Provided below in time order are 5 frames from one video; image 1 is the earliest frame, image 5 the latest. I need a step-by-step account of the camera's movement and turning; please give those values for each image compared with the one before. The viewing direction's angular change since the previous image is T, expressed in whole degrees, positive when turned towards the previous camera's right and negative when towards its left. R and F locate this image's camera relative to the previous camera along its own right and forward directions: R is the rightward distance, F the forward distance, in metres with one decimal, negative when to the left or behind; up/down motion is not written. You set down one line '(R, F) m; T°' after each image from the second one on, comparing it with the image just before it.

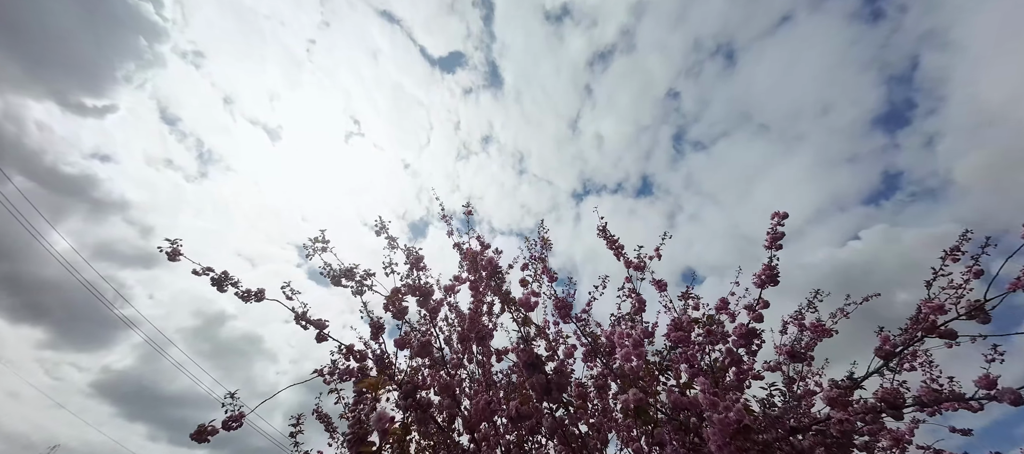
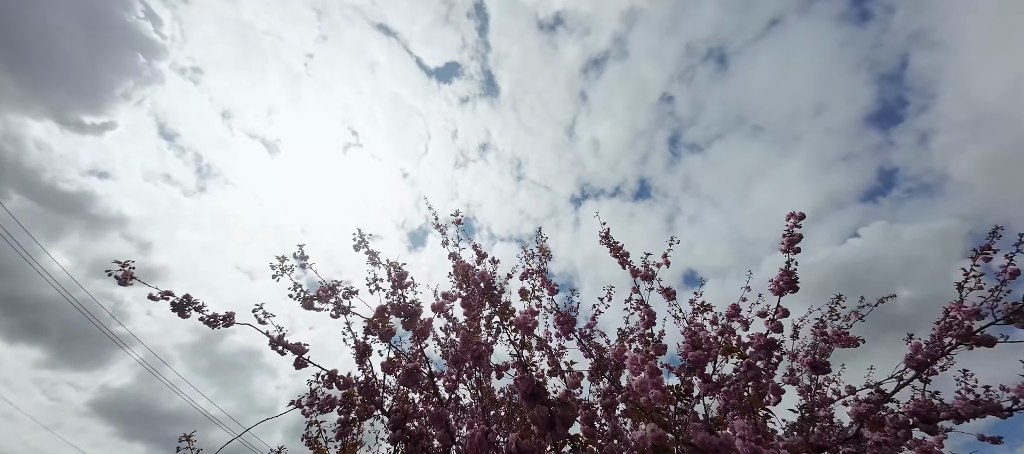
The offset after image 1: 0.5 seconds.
(+0.1, +0.5) m; 0°
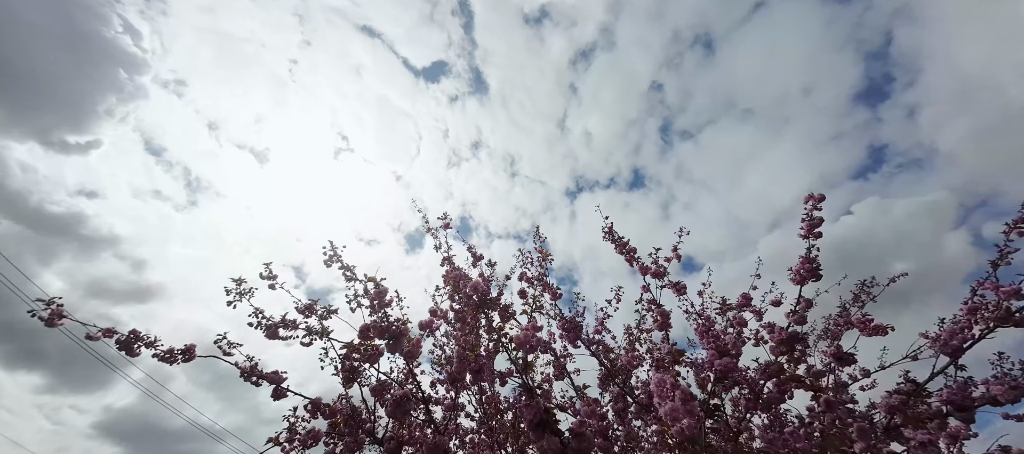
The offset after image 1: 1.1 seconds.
(0.0, +0.5) m; +1°
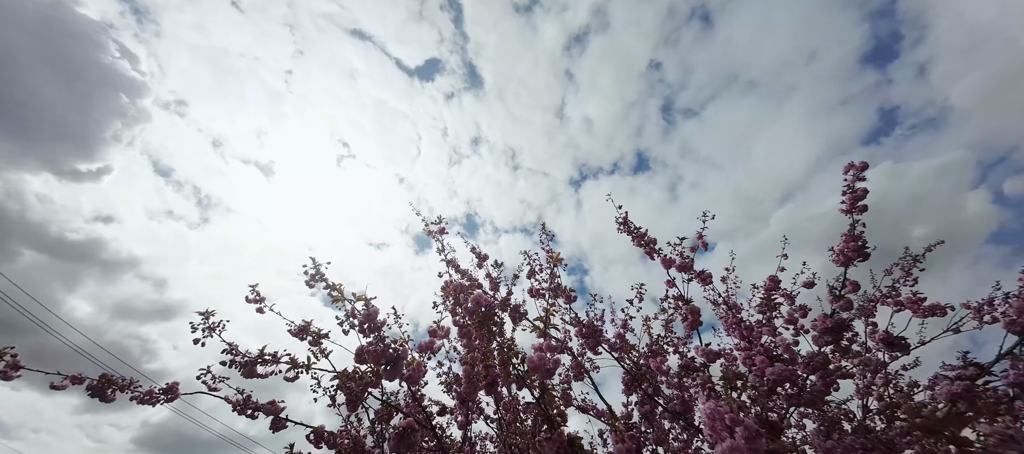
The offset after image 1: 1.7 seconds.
(+0.1, +0.6) m; -1°
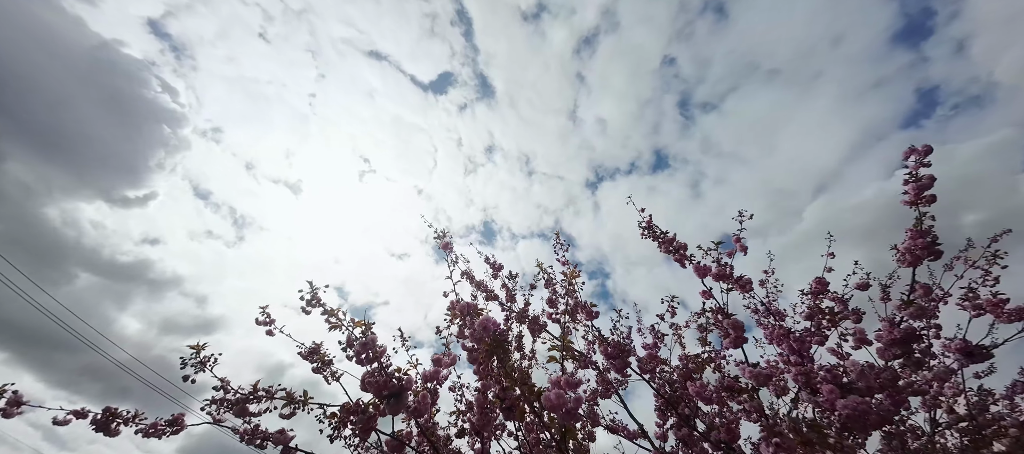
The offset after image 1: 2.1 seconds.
(+0.1, +0.6) m; -3°
